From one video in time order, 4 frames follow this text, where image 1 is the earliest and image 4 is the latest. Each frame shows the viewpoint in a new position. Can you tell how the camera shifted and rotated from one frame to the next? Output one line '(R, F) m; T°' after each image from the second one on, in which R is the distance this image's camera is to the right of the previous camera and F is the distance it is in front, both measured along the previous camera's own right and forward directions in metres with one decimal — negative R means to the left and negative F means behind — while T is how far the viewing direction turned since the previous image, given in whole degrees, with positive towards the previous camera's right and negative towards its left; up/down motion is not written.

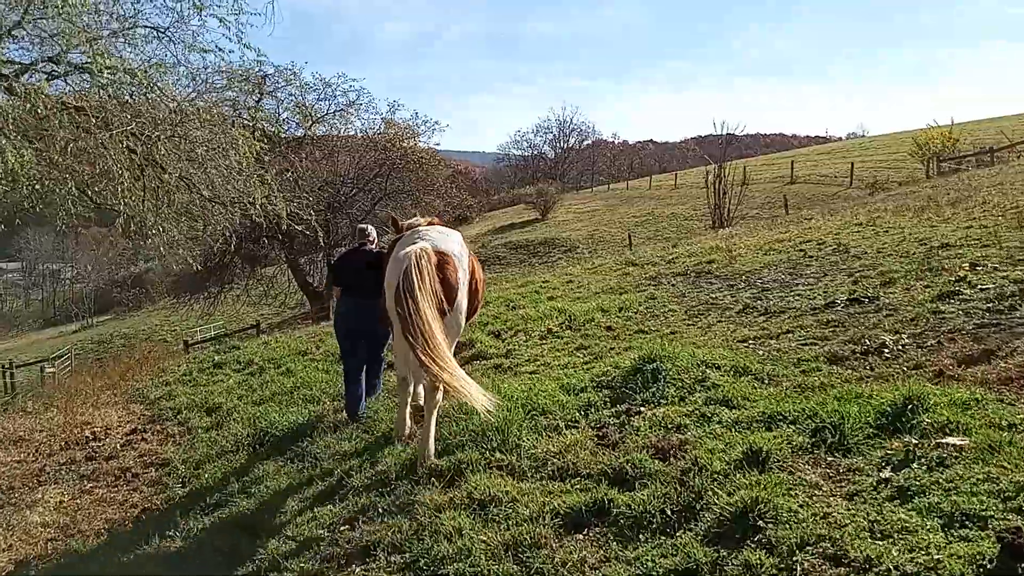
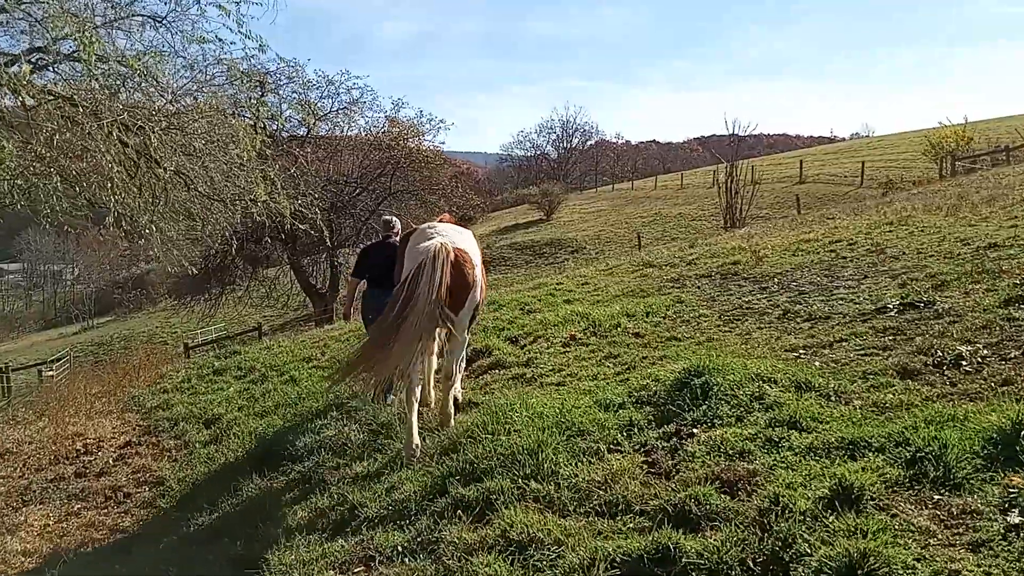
(-0.2, +0.6) m; 0°
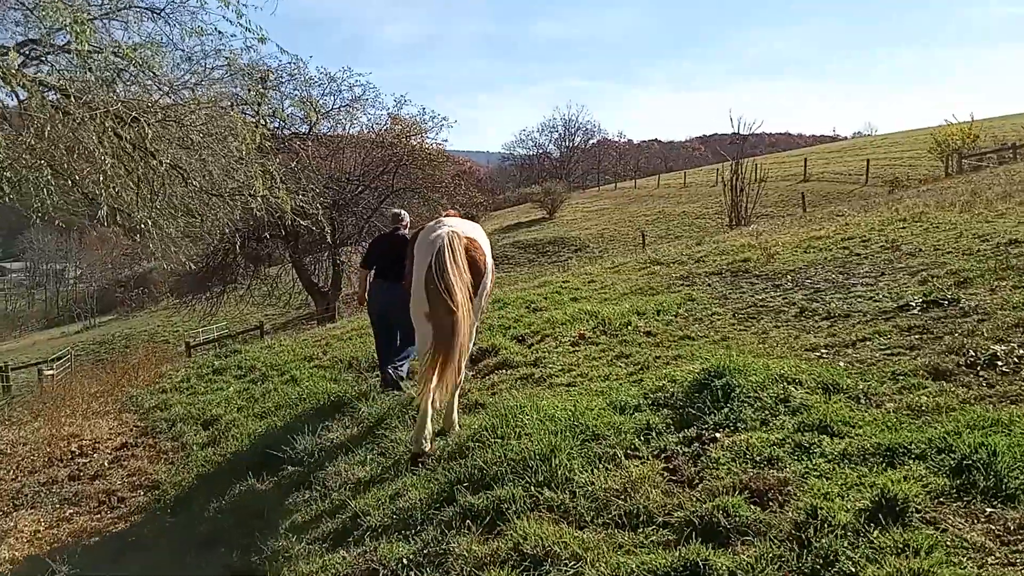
(0.0, +0.2) m; 0°
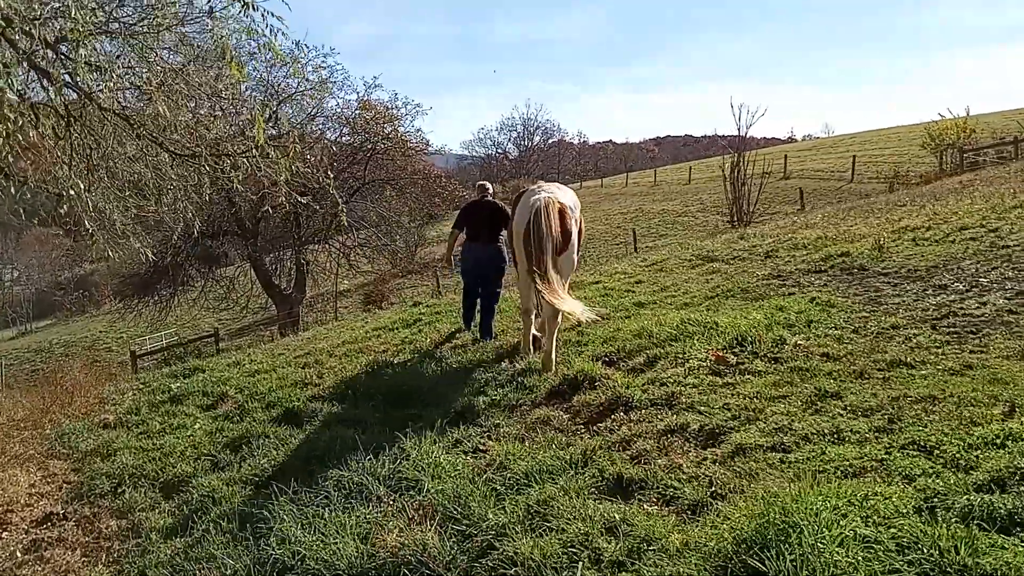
(-0.9, +2.3) m; +3°
